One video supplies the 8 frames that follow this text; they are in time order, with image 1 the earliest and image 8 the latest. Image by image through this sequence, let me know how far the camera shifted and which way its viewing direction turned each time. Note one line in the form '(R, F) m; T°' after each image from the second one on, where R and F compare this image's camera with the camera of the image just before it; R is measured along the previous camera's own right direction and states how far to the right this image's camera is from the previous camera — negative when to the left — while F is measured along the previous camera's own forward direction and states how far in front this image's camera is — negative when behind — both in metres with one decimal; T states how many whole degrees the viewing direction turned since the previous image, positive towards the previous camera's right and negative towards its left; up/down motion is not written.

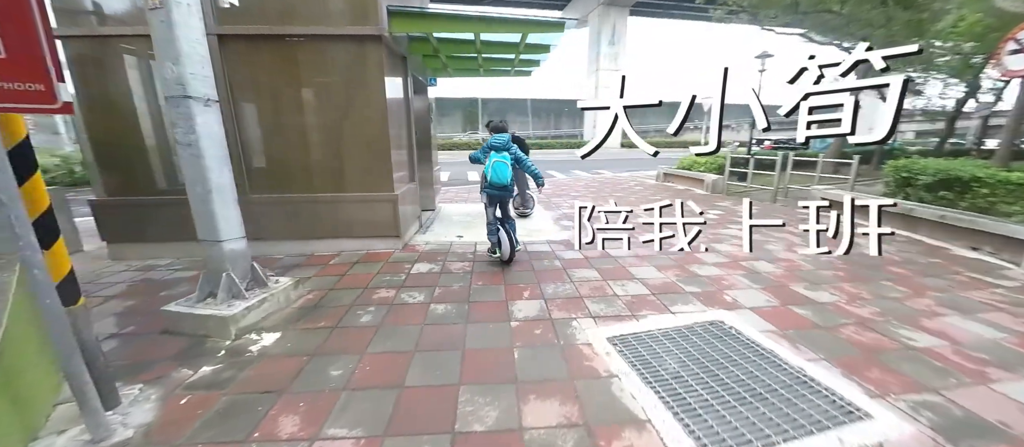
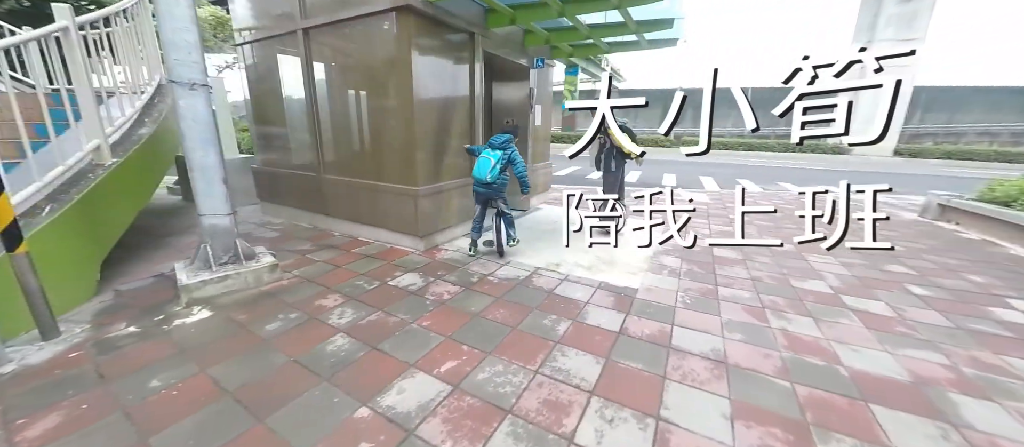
(+1.5, +1.6) m; -32°
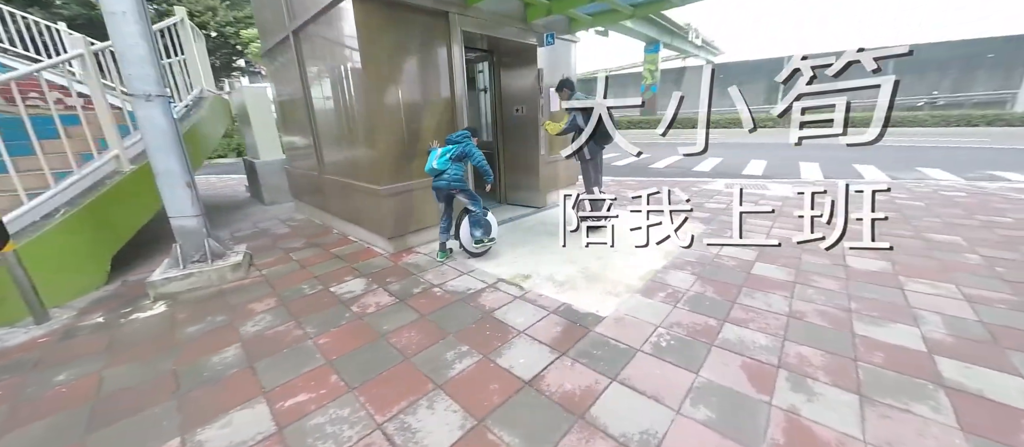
(+1.2, +0.7) m; -15°
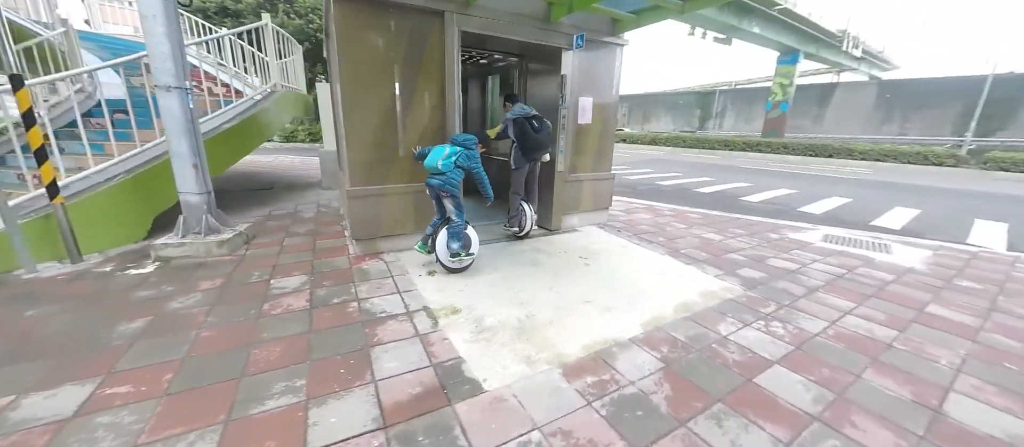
(+1.3, +0.7) m; -17°
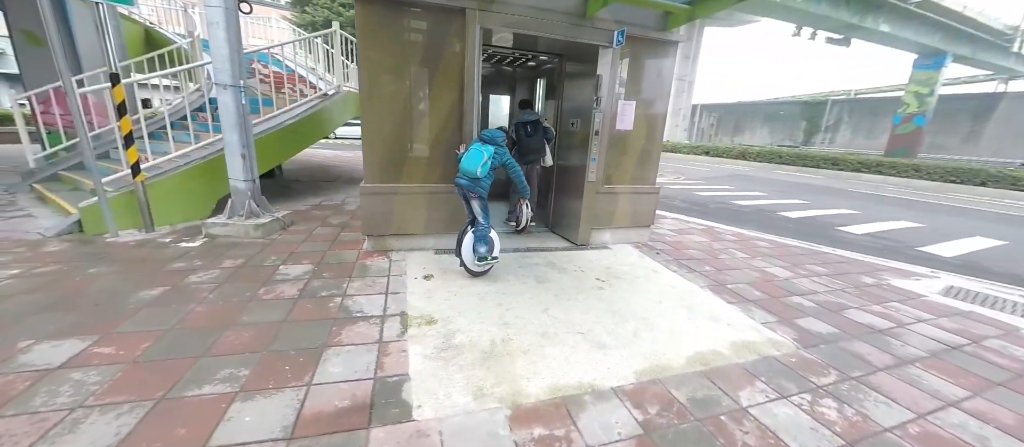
(+0.6, +0.3) m; -12°
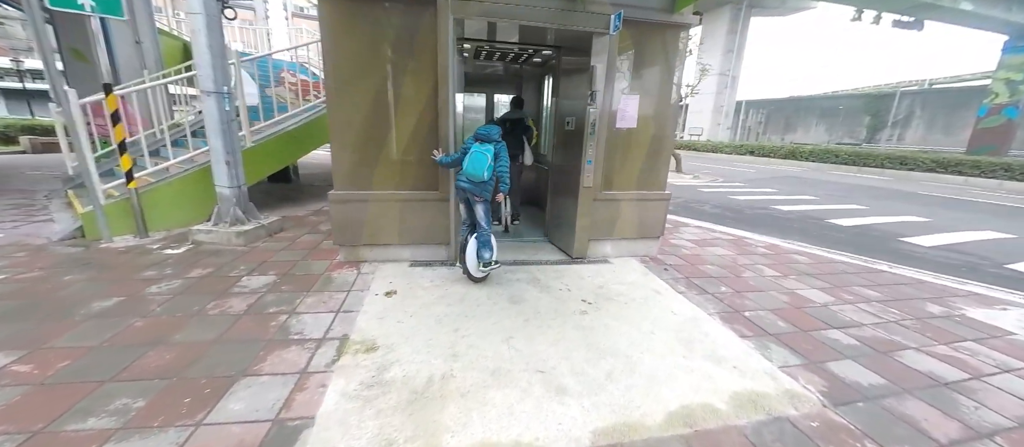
(+0.5, +0.4) m; -6°
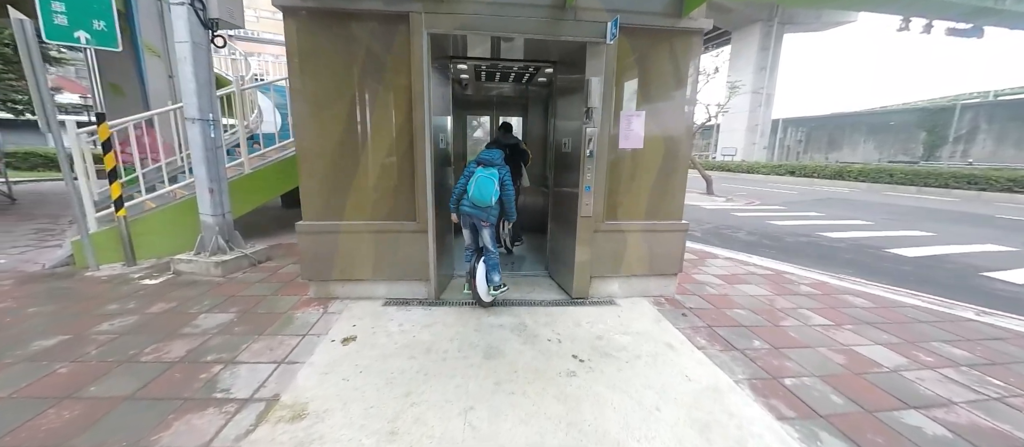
(+0.4, +0.4) m; -5°
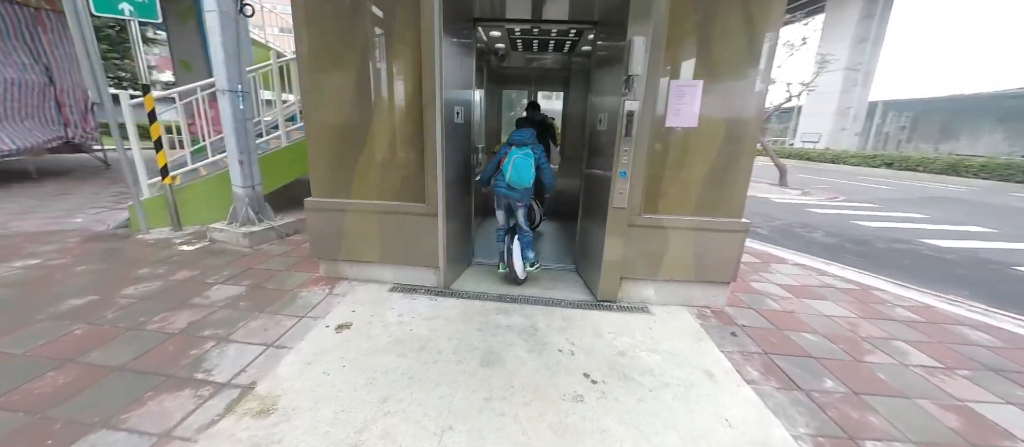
(+0.2, +0.4) m; -8°
